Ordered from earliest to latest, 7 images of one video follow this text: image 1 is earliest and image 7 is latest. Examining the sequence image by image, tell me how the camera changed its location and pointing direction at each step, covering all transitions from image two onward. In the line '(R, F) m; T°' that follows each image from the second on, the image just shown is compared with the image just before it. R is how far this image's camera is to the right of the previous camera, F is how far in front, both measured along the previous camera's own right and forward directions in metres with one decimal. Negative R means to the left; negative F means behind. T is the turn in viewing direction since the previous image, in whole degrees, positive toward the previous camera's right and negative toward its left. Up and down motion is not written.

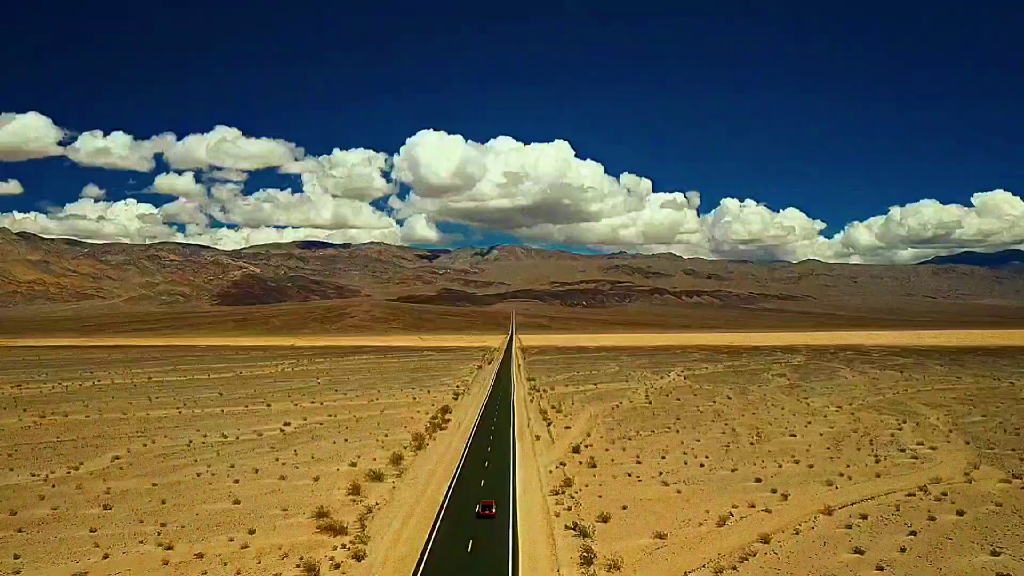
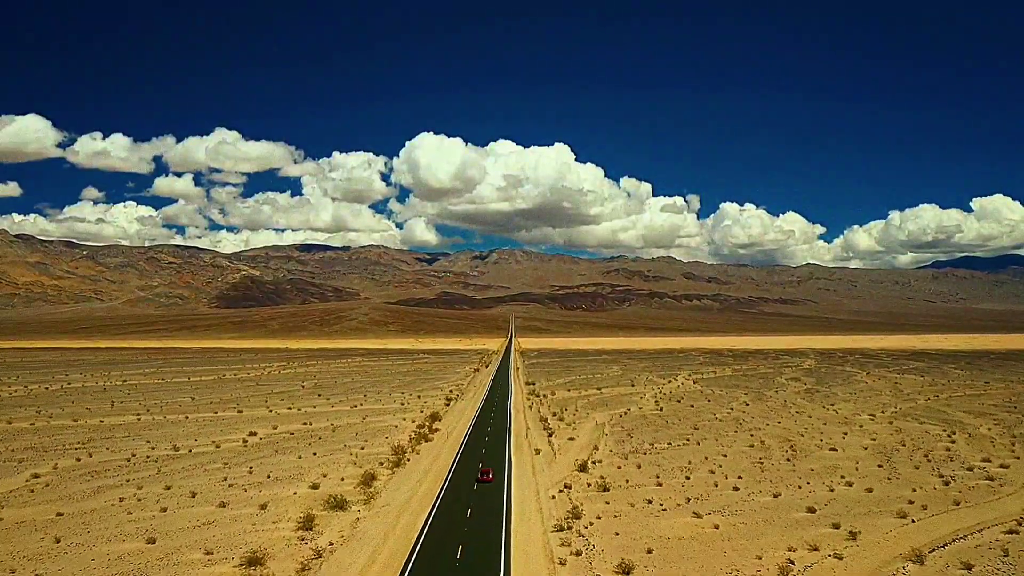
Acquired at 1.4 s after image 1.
(+0.1, +3.1) m; 0°
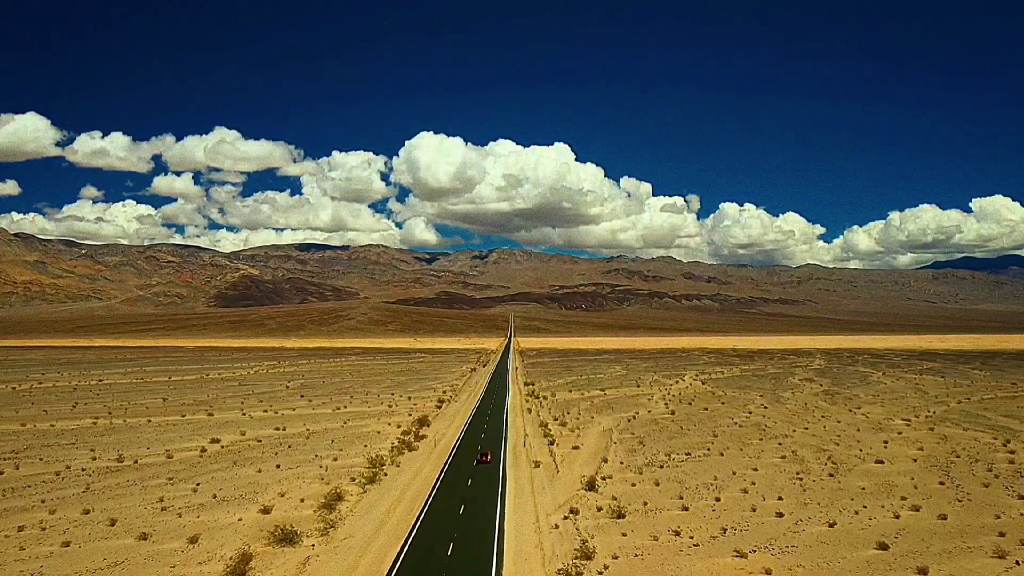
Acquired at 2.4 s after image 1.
(+0.1, +2.7) m; 0°
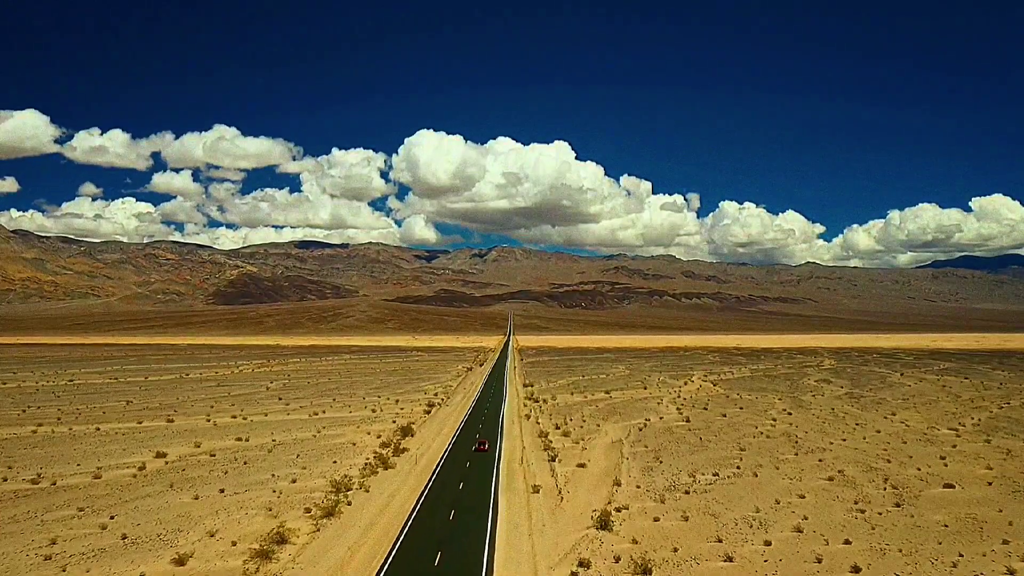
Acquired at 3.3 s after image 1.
(+0.1, +2.9) m; 0°
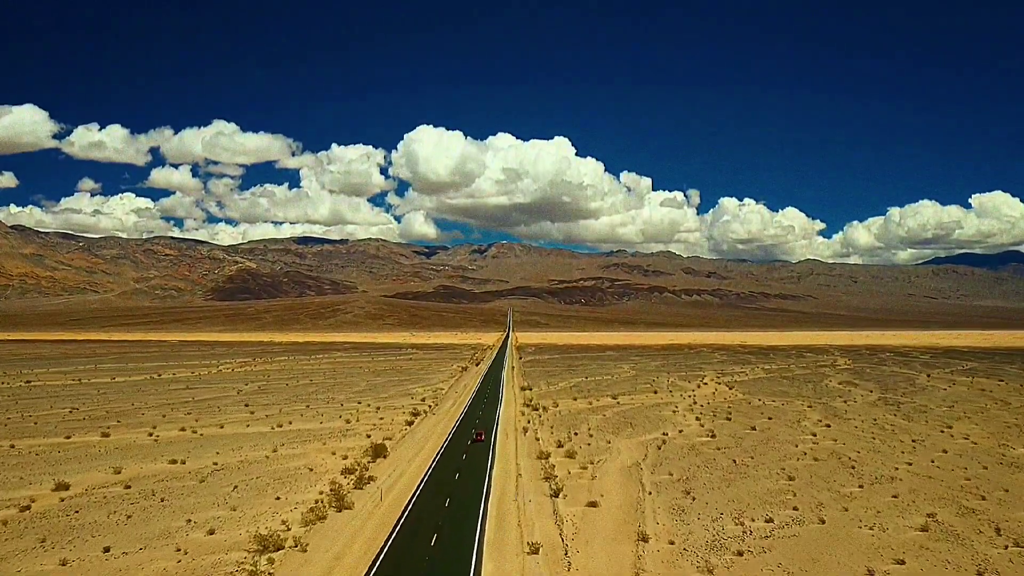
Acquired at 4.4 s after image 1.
(+0.1, +3.6) m; 0°
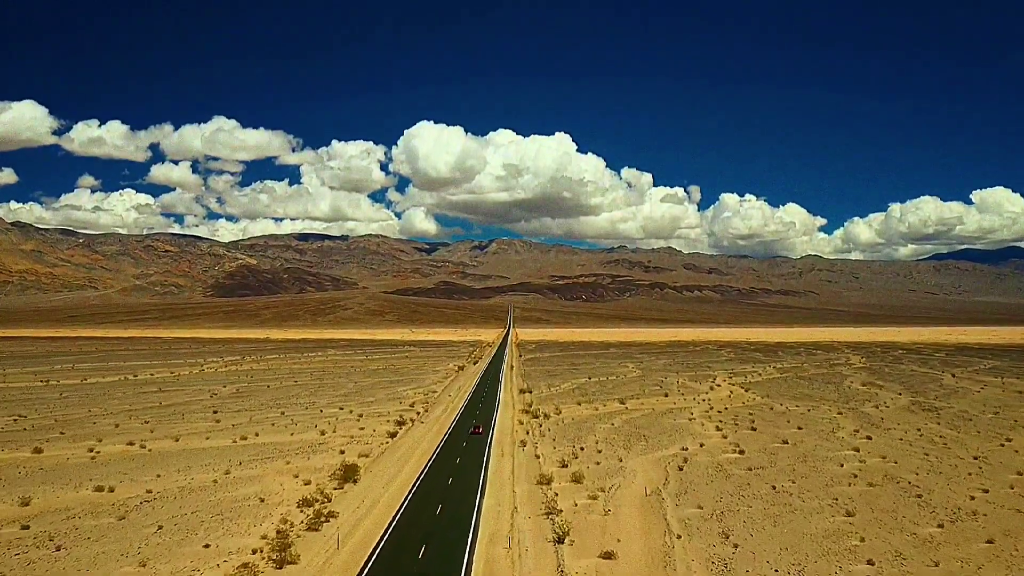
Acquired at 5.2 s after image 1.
(+0.1, +2.8) m; 0°
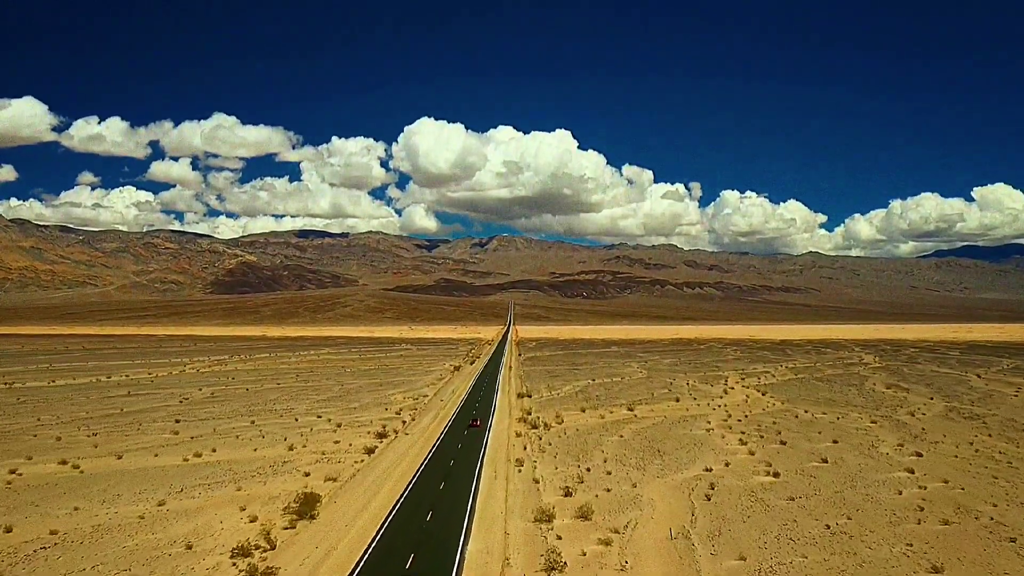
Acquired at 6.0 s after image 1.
(+0.1, +2.7) m; 0°
